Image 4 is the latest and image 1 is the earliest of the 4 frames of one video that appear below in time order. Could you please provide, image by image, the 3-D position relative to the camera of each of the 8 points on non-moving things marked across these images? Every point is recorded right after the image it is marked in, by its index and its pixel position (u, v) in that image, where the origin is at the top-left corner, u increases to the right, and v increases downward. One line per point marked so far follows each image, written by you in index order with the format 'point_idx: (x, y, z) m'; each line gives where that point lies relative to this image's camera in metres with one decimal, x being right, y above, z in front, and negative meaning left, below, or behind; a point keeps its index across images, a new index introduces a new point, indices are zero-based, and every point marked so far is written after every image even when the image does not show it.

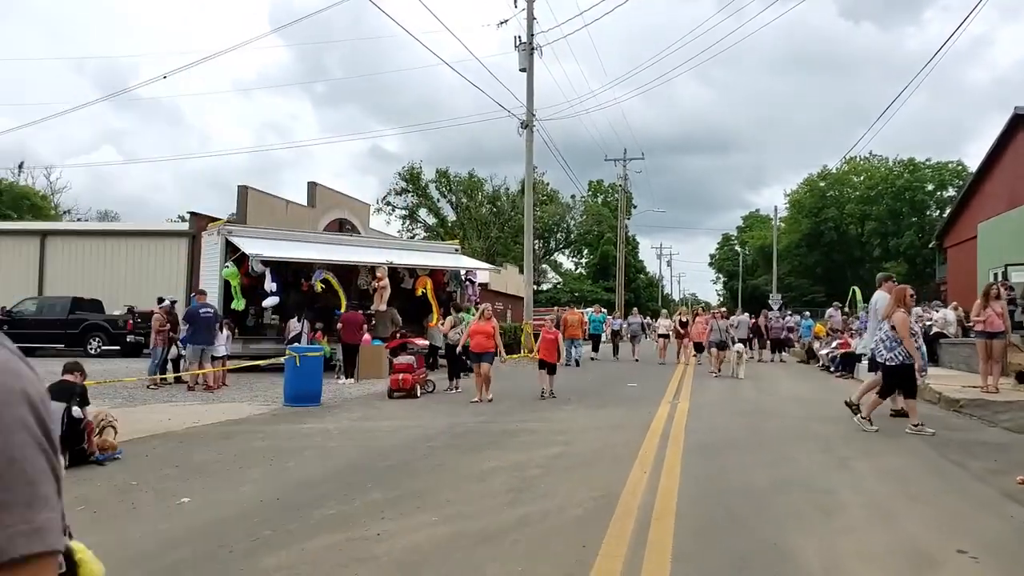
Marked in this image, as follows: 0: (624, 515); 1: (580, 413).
0: (+0.9, -1.8, +6.3) m
1: (+1.1, -2.0, +12.6) m
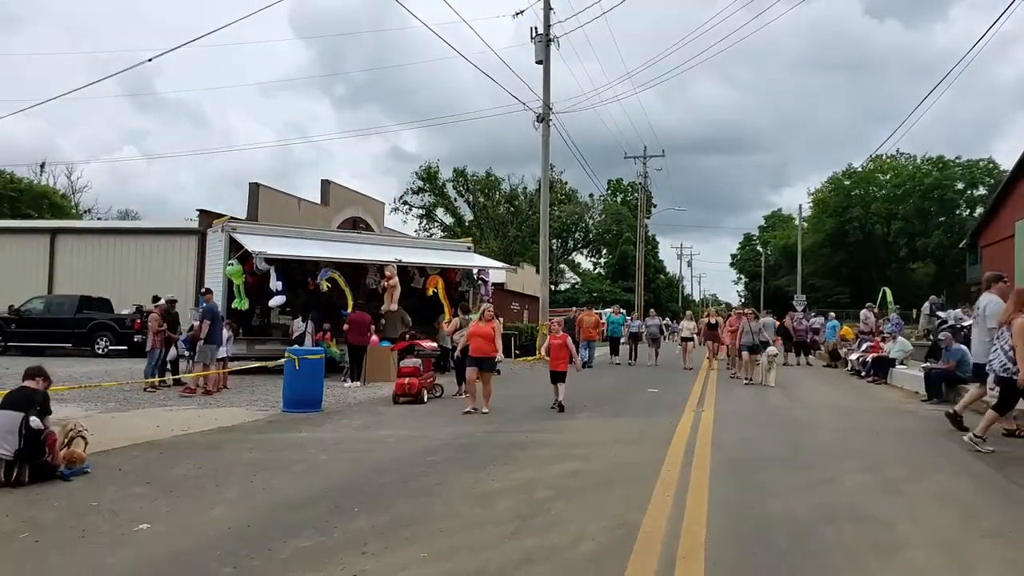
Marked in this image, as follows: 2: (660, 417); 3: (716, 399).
0: (+0.9, -1.8, +5.4) m
1: (+1.3, -2.0, +11.7) m
2: (+2.3, -2.0, +12.4) m
3: (+3.7, -2.0, +14.2) m
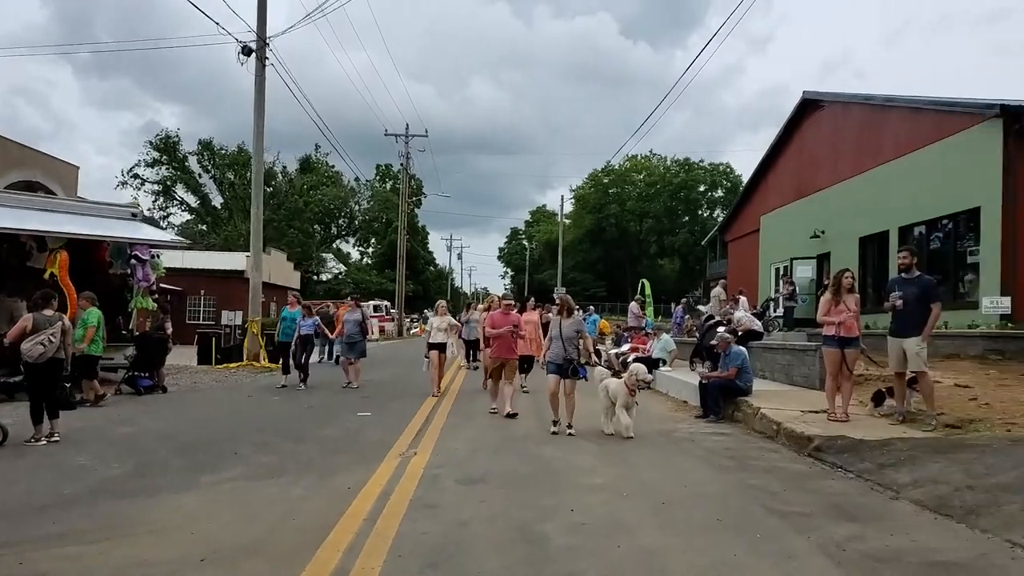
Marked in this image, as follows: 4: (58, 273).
0: (-1.1, -1.7, +0.7) m
1: (-2.5, -1.8, +6.7) m
2: (-1.7, -1.8, +7.7) m
3: (-0.9, -1.8, +9.9) m
4: (-8.0, +0.3, +14.1) m
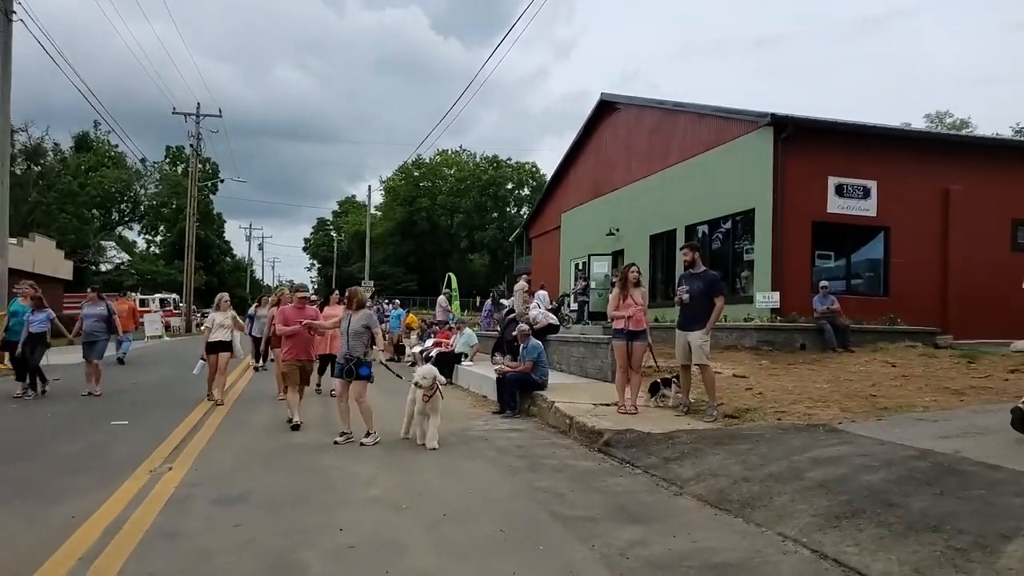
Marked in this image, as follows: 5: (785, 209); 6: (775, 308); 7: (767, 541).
0: (-1.4, -1.7, -0.3) m
1: (-4.2, -1.7, +5.3) m
2: (-3.7, -1.8, +6.5) m
3: (-3.4, -1.7, +8.7) m
4: (-11.3, +0.5, +11.2) m
5: (+6.3, +1.8, +18.1) m
6: (+6.0, -0.5, +17.9) m
7: (+1.7, -1.7, +5.3) m
